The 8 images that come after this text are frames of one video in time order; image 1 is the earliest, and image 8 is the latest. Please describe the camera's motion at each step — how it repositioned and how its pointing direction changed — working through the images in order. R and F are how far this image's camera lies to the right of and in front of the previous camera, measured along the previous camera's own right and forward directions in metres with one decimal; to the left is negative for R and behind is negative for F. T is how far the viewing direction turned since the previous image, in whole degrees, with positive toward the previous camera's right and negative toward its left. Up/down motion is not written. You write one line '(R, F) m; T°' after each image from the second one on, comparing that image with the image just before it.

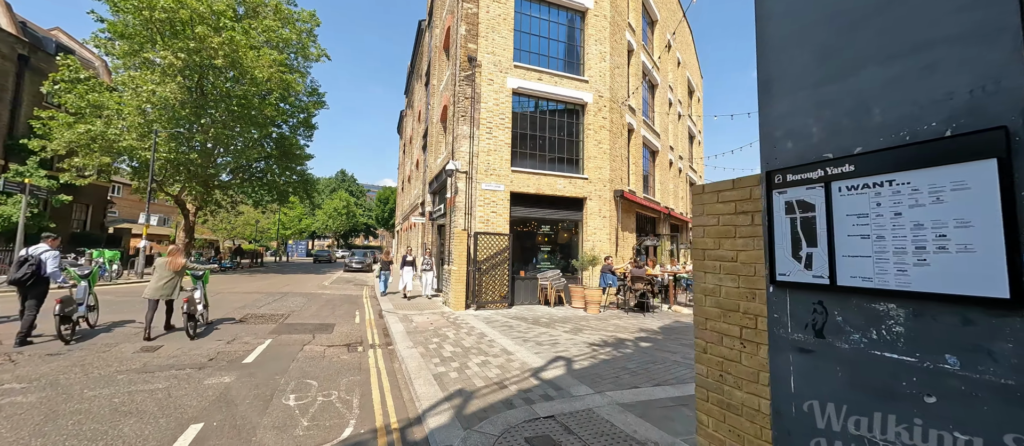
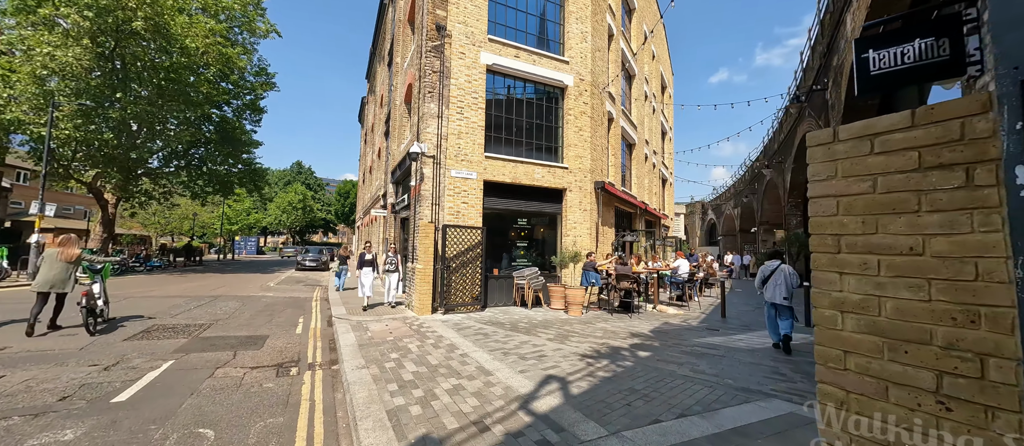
(-0.2, +1.2) m; +5°
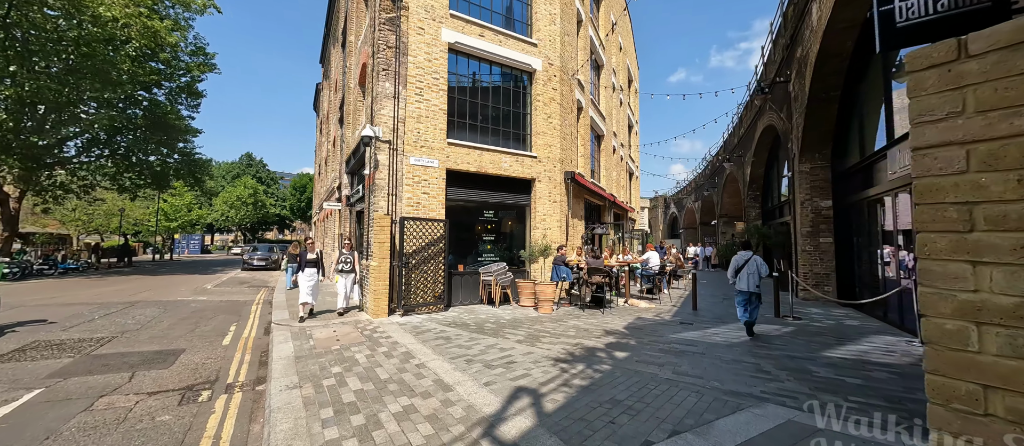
(+0.1, +0.7) m; +5°
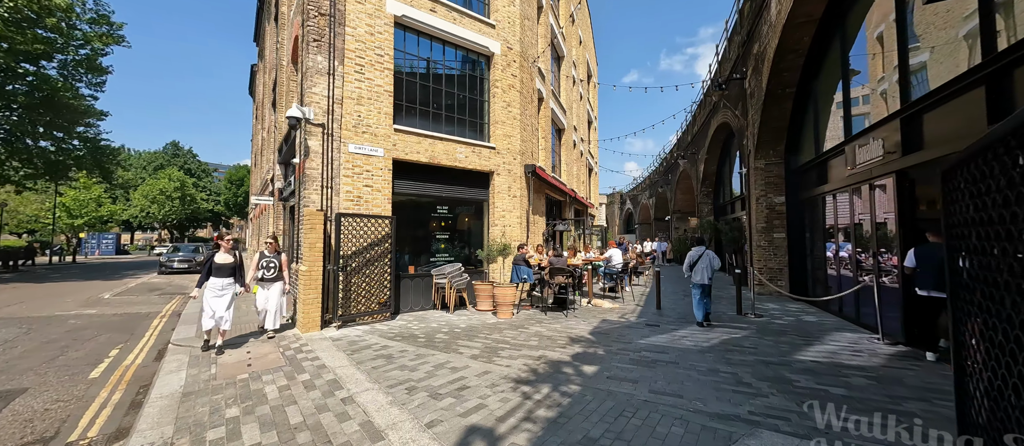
(+0.1, +0.8) m; +6°
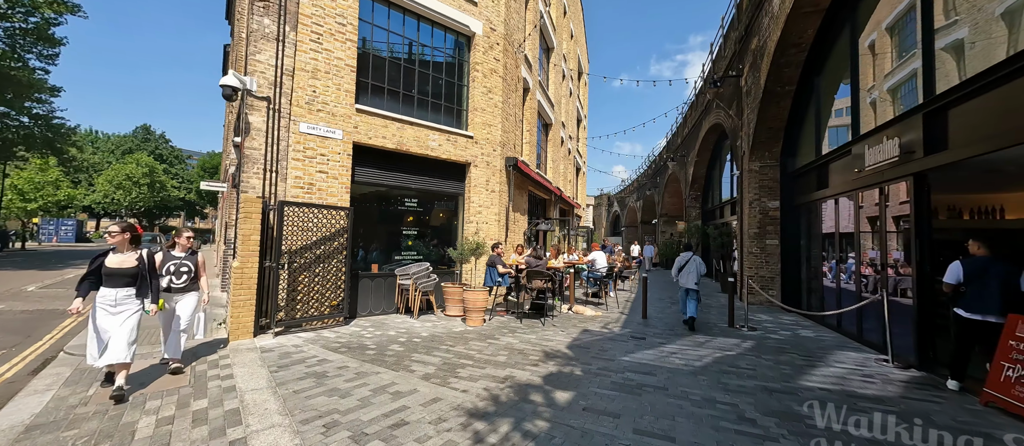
(+0.3, +0.8) m; +2°
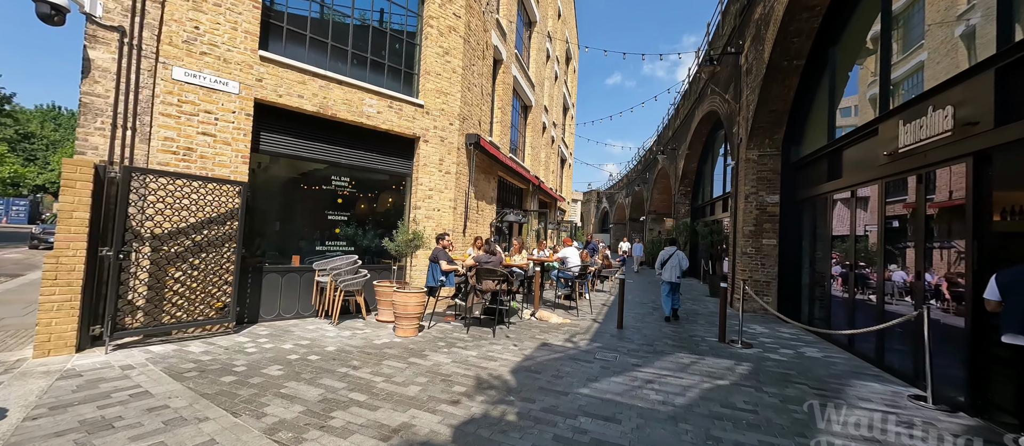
(+0.7, +1.4) m; +1°
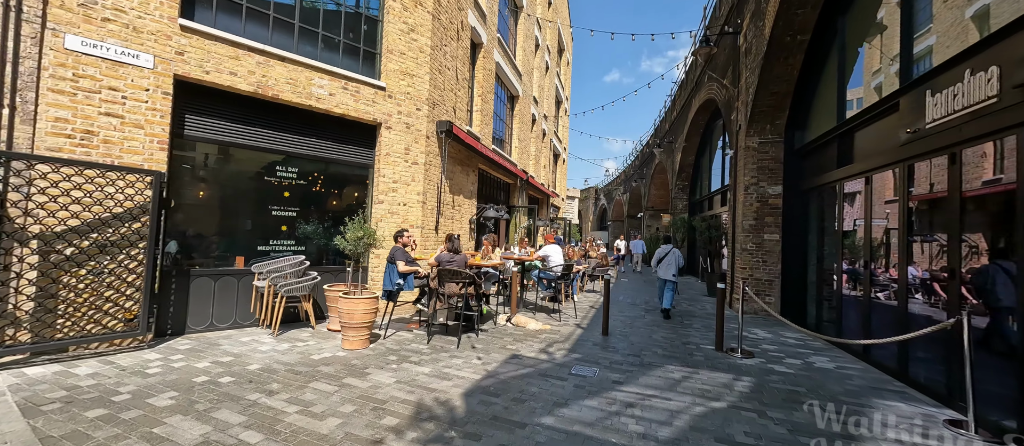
(+0.5, +0.8) m; 0°
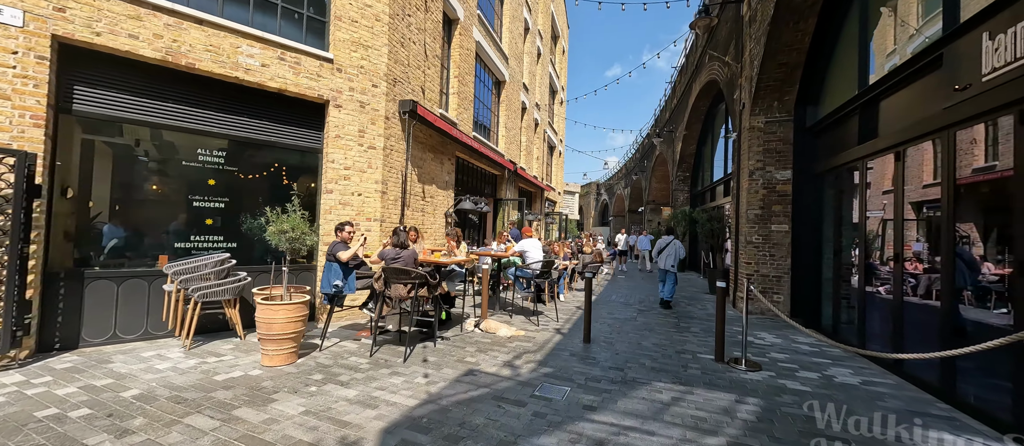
(+0.6, +0.9) m; -1°
